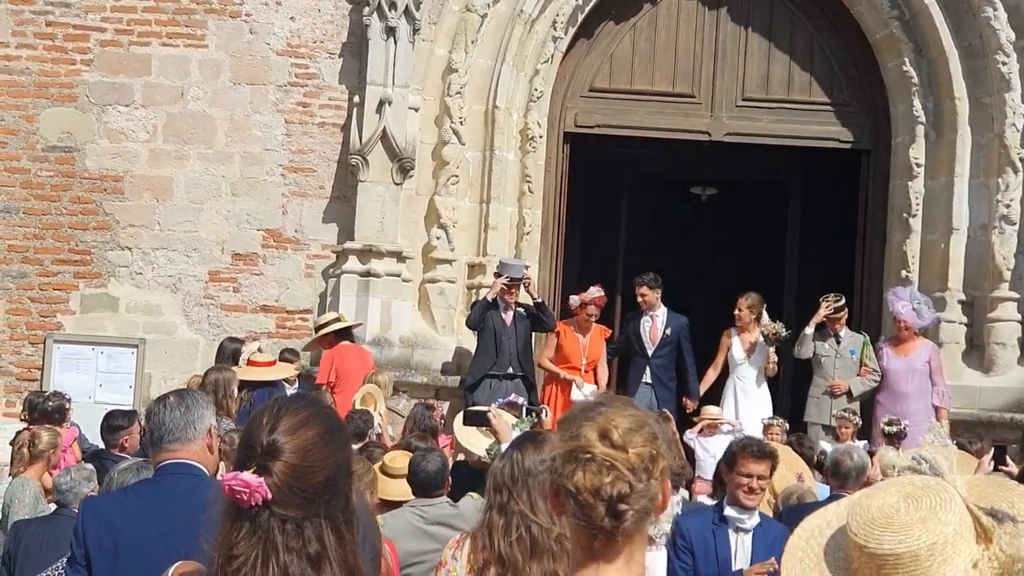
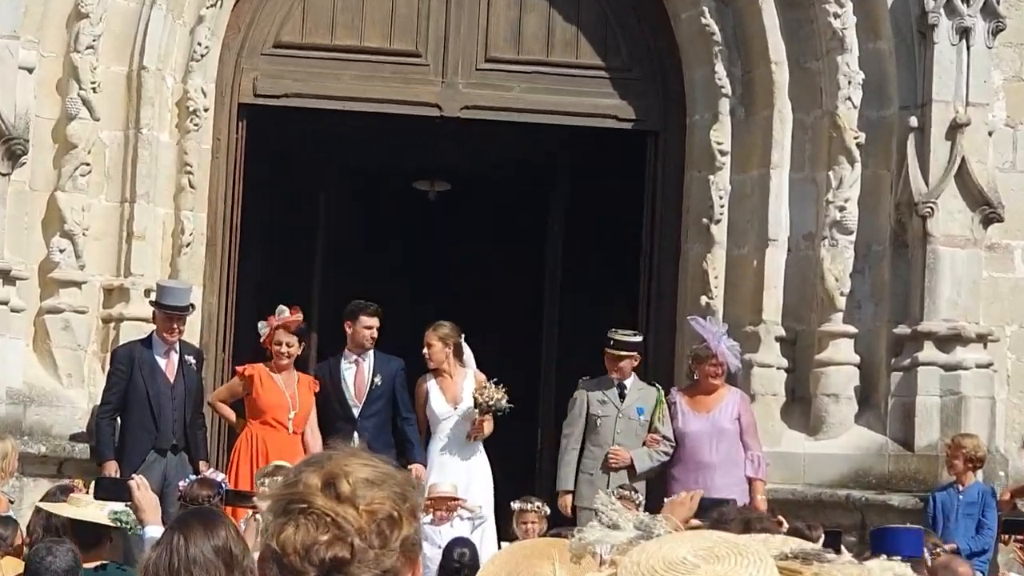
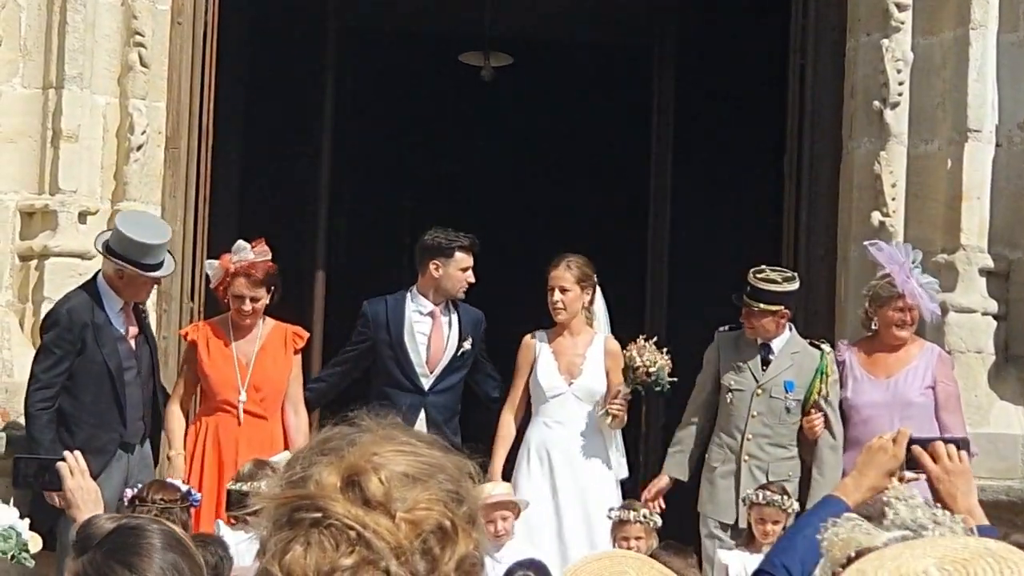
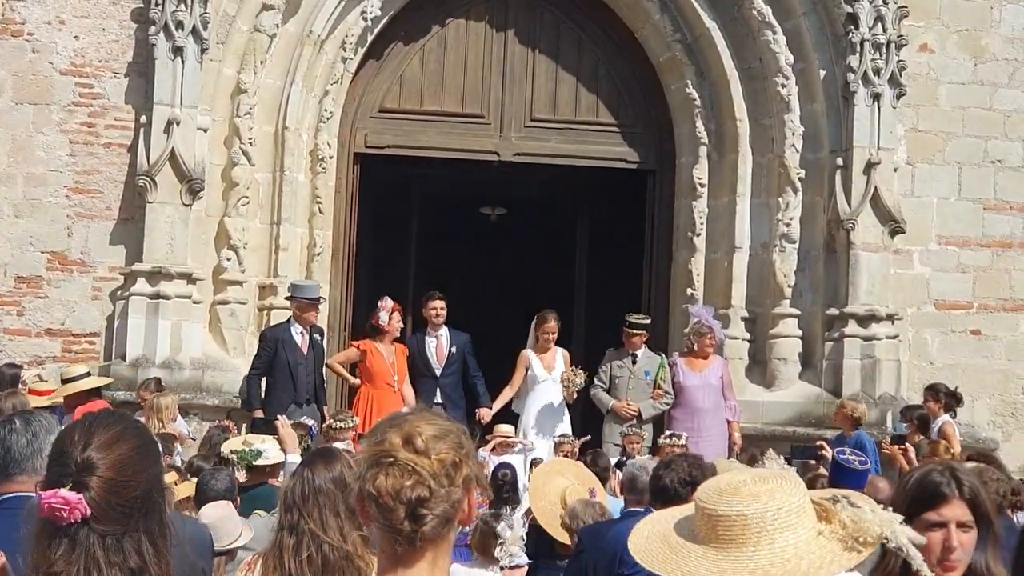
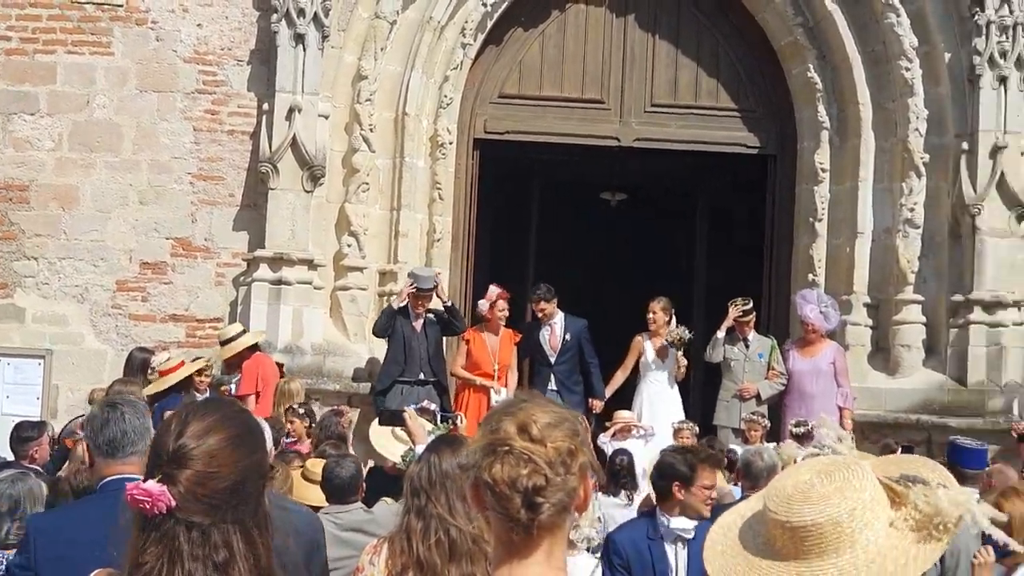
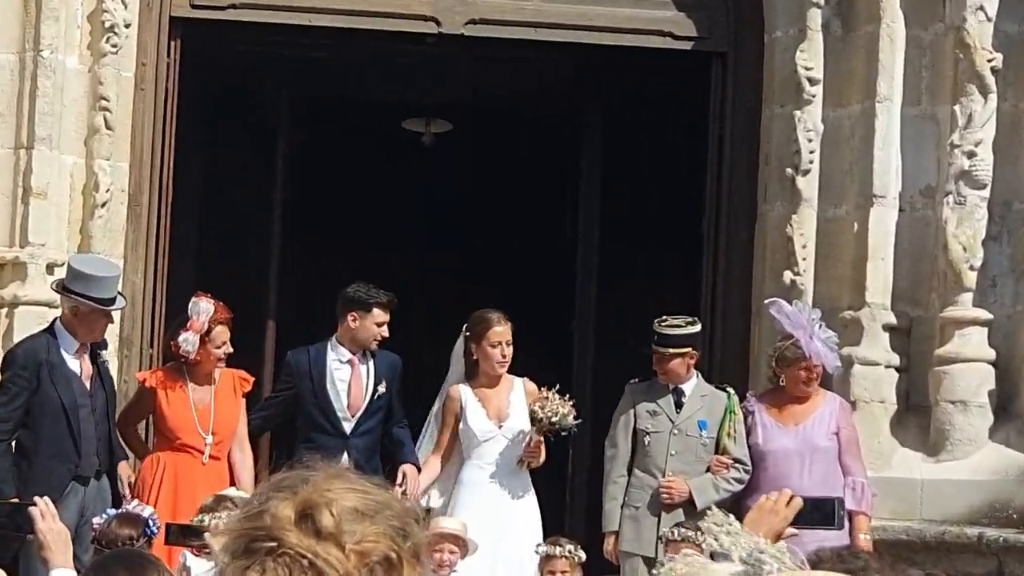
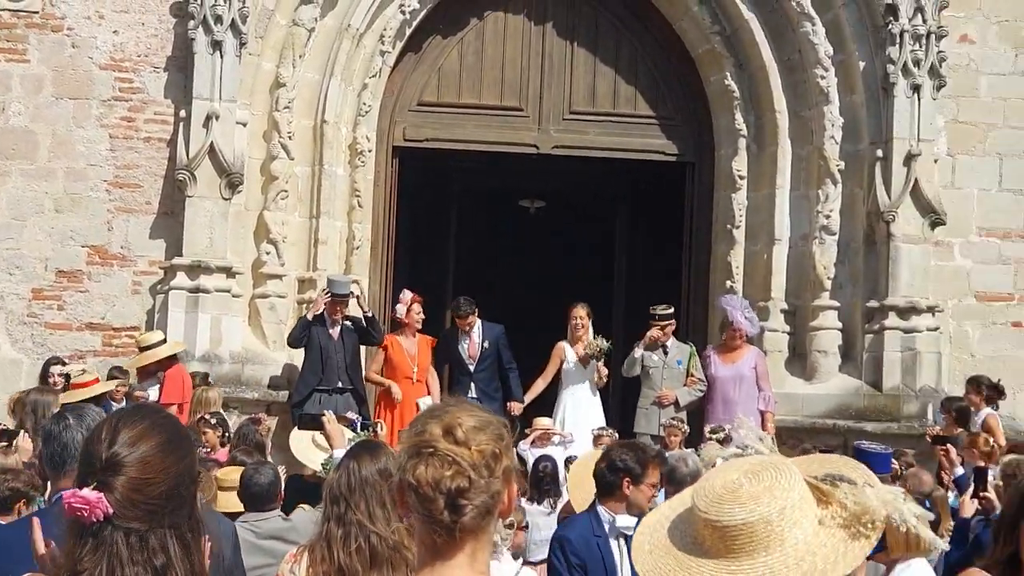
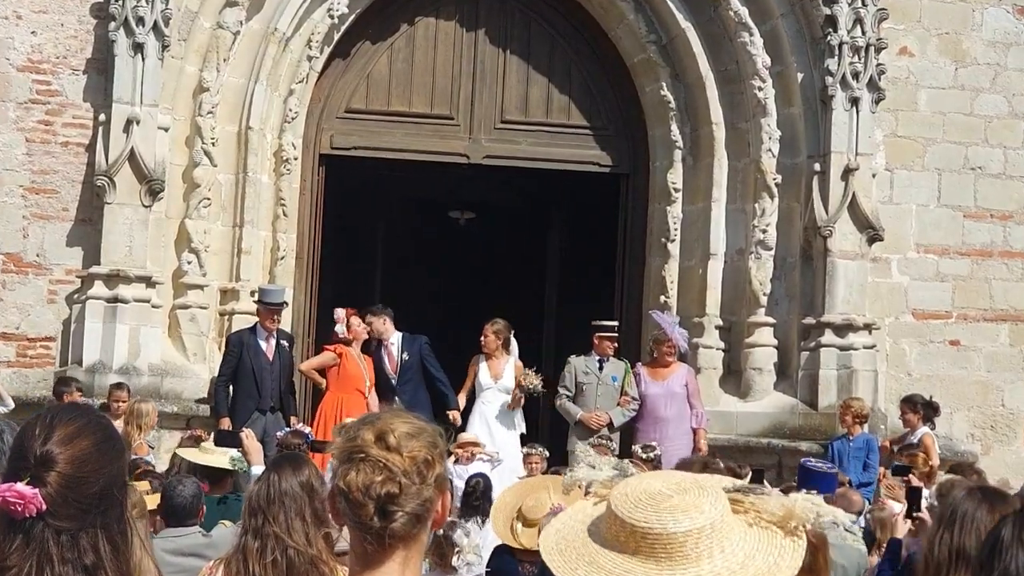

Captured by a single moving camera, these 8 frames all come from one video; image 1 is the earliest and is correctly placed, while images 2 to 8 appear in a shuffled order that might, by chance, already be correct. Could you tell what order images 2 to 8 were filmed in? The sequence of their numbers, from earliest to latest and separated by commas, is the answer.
5, 7, 4, 8, 2, 6, 3
